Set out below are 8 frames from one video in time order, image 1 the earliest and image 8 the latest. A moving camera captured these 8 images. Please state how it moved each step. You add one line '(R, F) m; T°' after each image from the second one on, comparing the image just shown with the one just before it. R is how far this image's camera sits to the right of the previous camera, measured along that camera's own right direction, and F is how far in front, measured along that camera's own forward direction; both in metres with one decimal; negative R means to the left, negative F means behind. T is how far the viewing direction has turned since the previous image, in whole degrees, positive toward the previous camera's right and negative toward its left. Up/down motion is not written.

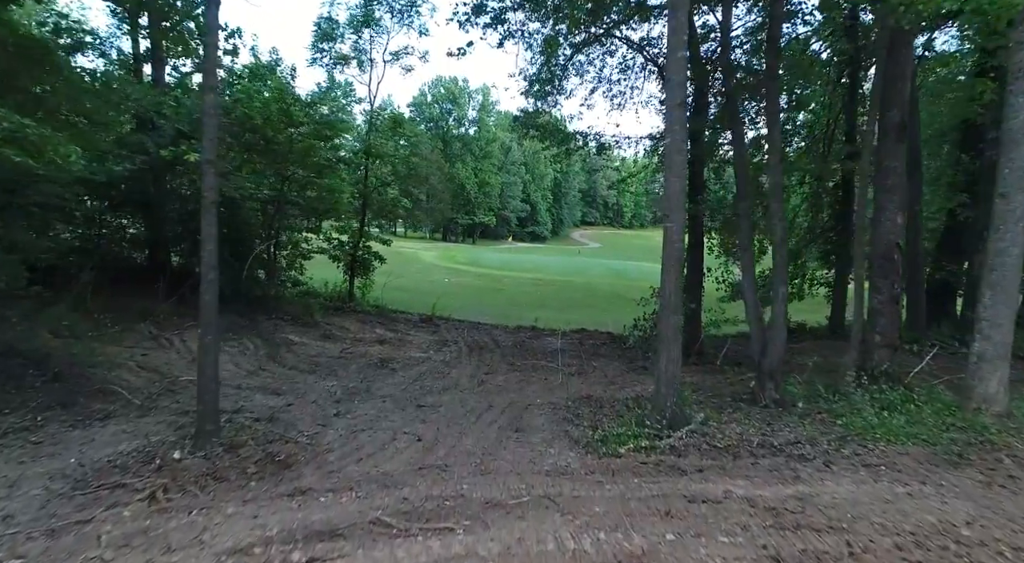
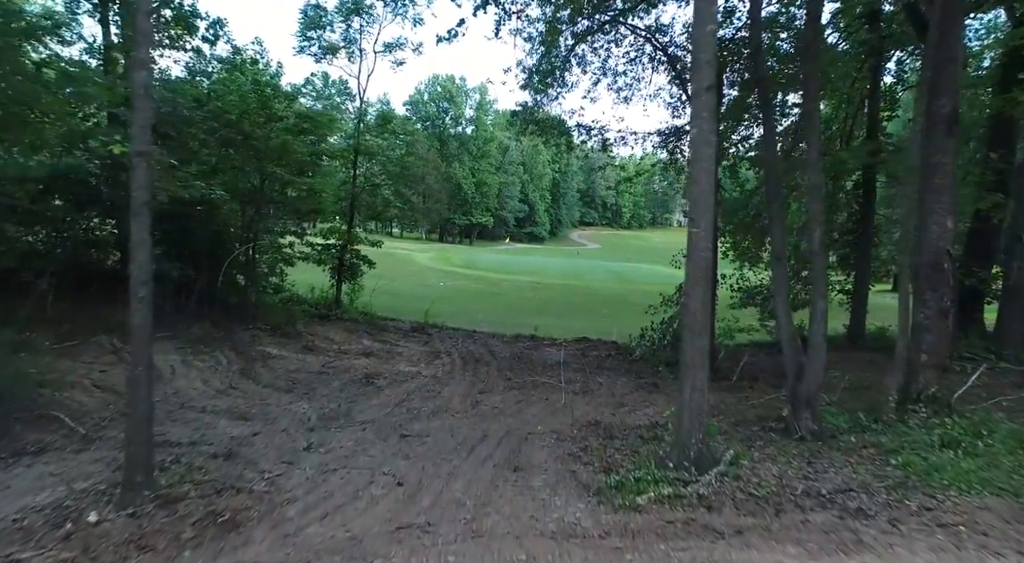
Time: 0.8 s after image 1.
(0.0, +0.9) m; 0°
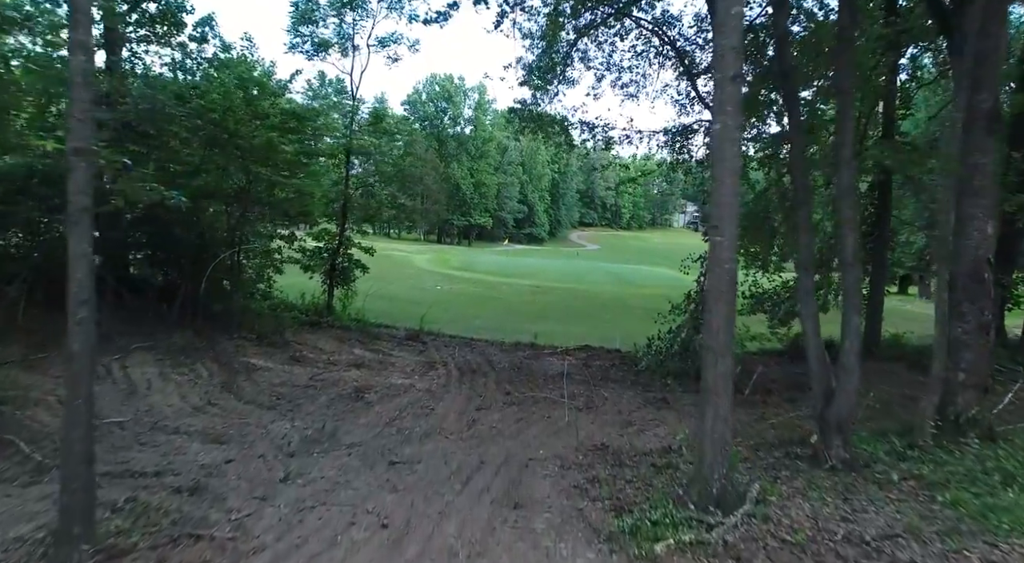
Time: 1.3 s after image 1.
(0.0, +0.6) m; 0°
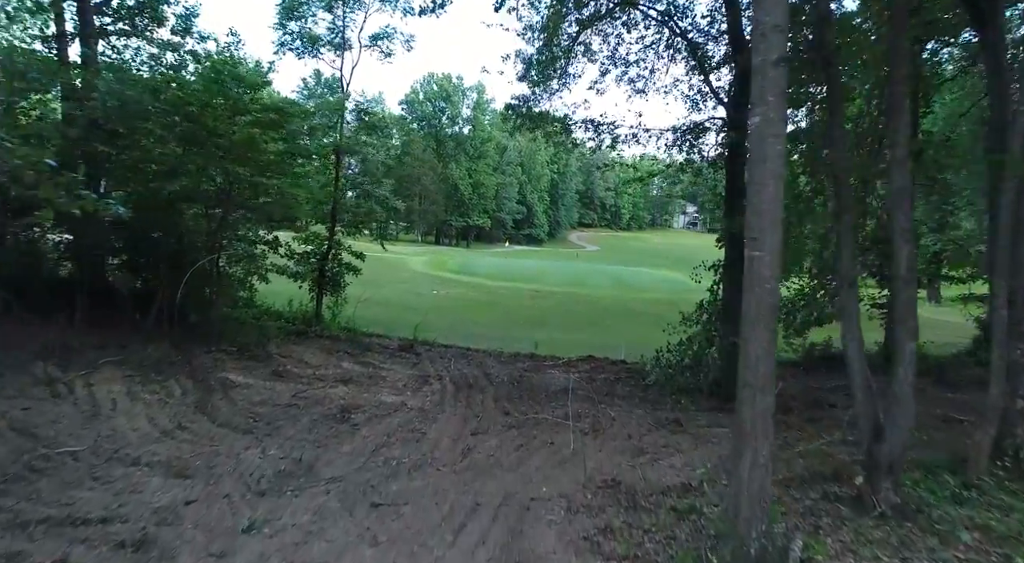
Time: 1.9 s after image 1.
(0.0, +0.7) m; 0°
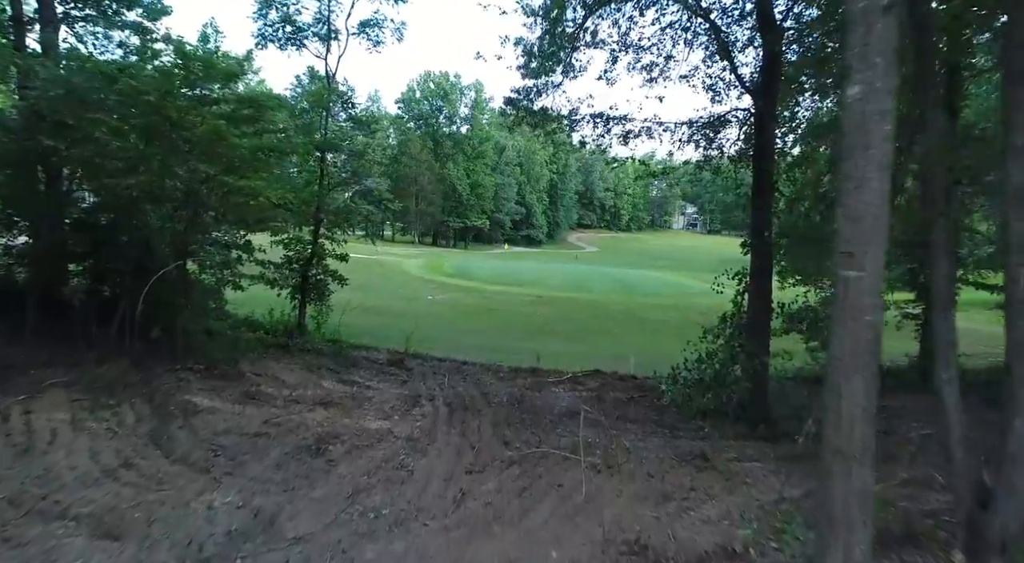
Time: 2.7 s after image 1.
(0.0, +1.0) m; 0°
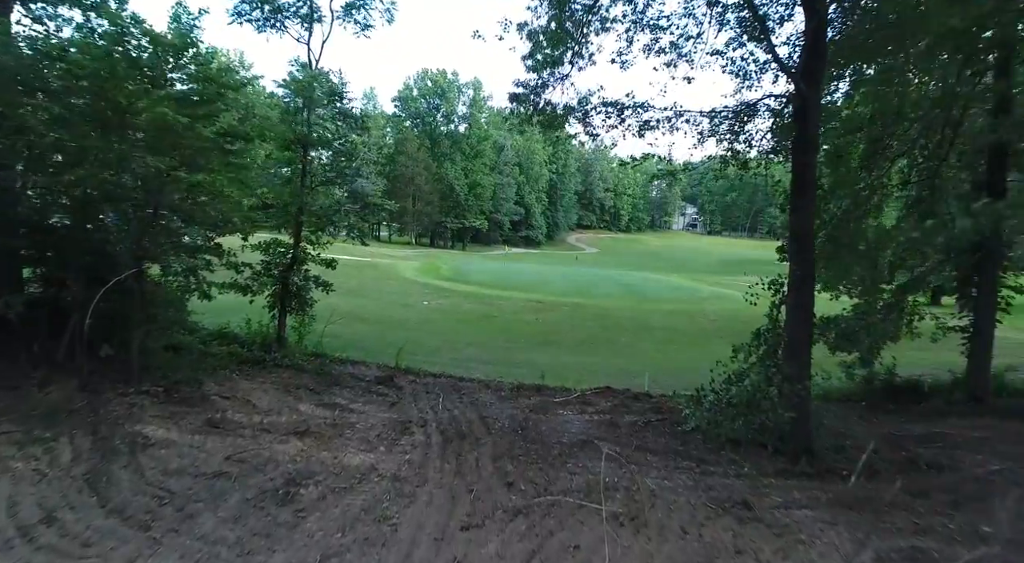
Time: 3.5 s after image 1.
(-0.1, +1.1) m; 0°
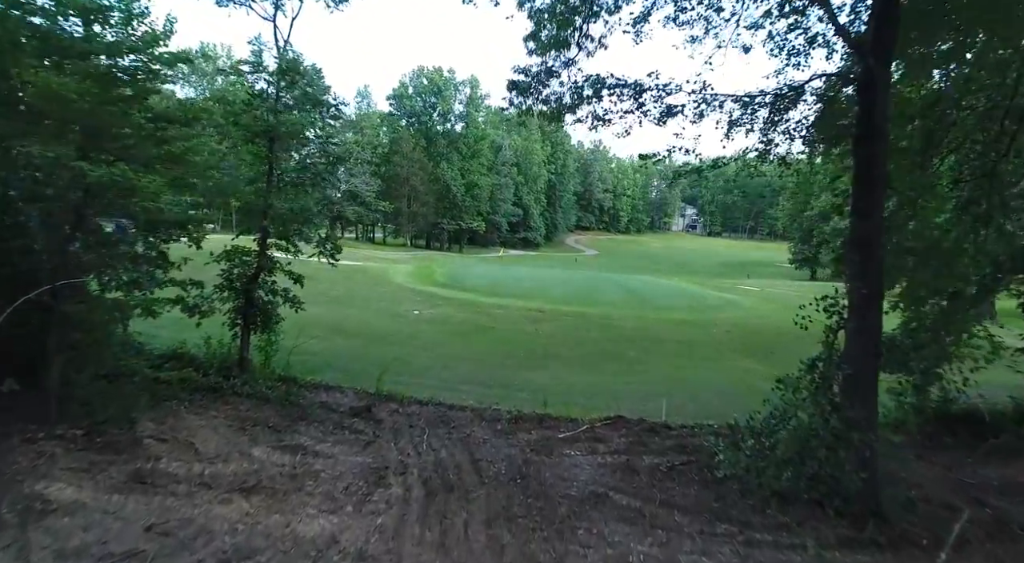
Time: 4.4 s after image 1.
(0.0, +1.4) m; 0°
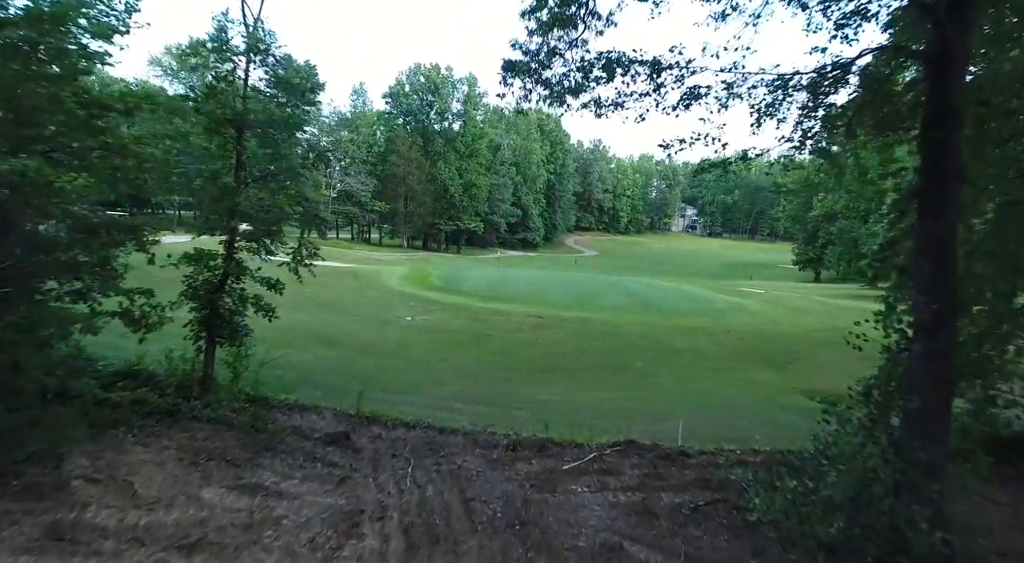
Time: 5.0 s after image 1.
(0.0, +1.0) m; 0°
